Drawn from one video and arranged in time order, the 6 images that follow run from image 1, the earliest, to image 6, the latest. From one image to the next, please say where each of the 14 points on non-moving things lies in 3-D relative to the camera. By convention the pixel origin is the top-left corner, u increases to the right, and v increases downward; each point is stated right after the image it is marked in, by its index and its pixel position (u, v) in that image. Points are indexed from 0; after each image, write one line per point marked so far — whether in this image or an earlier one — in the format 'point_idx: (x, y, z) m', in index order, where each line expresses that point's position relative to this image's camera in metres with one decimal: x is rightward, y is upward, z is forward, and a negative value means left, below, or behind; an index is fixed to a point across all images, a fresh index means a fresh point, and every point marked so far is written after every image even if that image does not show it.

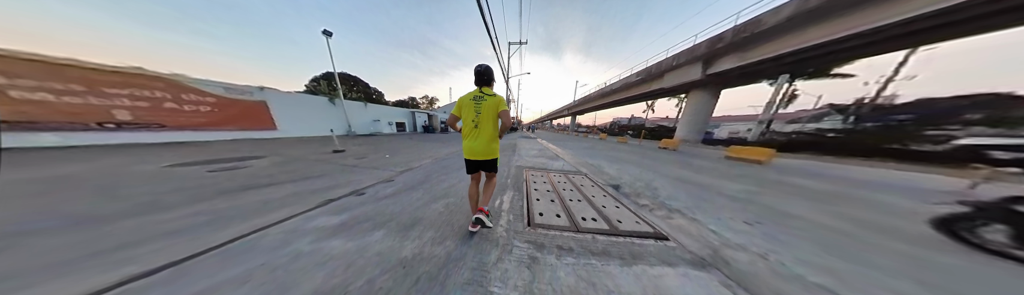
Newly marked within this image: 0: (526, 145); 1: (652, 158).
0: (+0.7, +0.1, +6.9) m
1: (+6.6, -0.5, +5.6) m
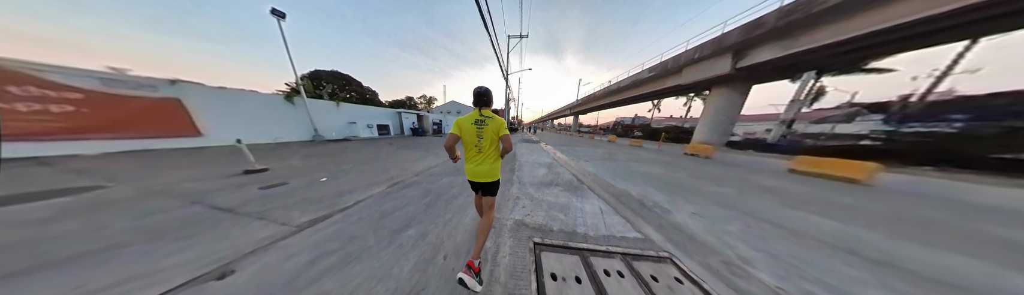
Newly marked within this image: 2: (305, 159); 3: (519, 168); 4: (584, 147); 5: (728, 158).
0: (+0.6, -0.4, +5.4) m
1: (+6.5, -1.0, +4.1) m
2: (-7.8, -0.4, +4.5) m
3: (+0.3, -0.6, +3.5) m
4: (+5.6, 0.0, +9.0) m
5: (+13.2, -0.7, +7.3) m
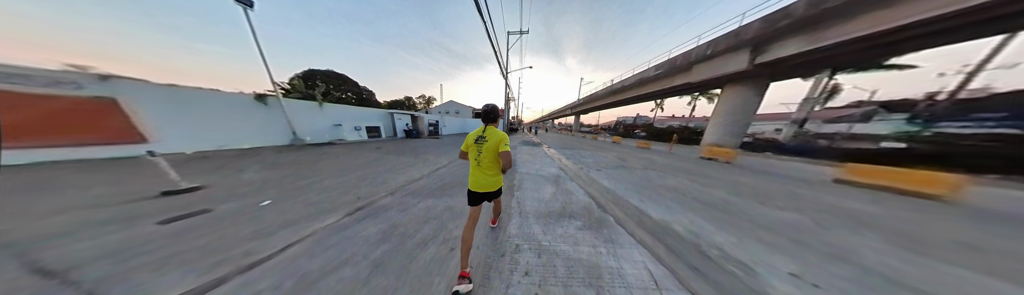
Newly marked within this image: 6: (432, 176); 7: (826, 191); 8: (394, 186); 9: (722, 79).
0: (+0.6, -0.6, +4.7) m
1: (+6.5, -1.2, +3.4) m
2: (-7.8, -0.7, +3.8) m
3: (+0.2, -0.9, +2.8) m
4: (+5.6, -0.2, +8.3) m
5: (+13.2, -0.9, +6.5) m
6: (-2.5, -0.9, +3.8) m
7: (+9.6, -1.3, +3.6) m
8: (-3.2, -1.0, +3.2) m
9: (+20.1, +6.5, +11.3) m
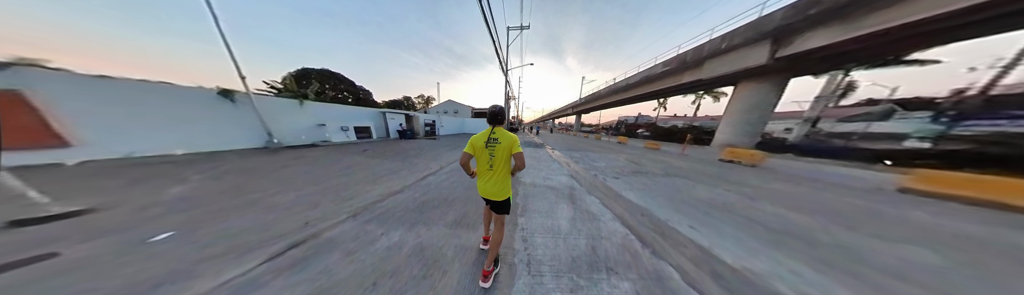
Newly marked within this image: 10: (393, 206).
0: (+0.6, -0.7, +4.0) m
1: (+6.5, -1.3, +2.7) m
2: (-7.8, -0.8, +3.1) m
3: (+0.3, -1.0, +2.1) m
4: (+5.6, -0.3, +7.6) m
5: (+13.2, -1.0, +5.8) m
6: (-2.5, -1.0, +3.1) m
7: (+9.6, -1.4, +2.9) m
8: (-3.1, -1.2, +2.5) m
9: (+20.1, +6.5, +10.6) m
10: (-2.4, -1.1, +2.3) m
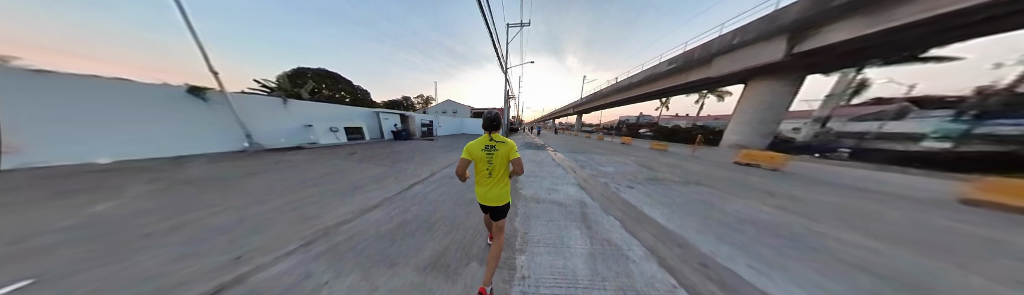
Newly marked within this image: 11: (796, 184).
0: (+0.6, -0.9, +3.5) m
1: (+6.5, -1.5, +2.2) m
2: (-7.8, -1.0, +2.7) m
3: (+0.2, -1.1, +1.6) m
4: (+5.6, -0.5, +7.1) m
5: (+13.2, -1.1, +5.3) m
6: (-2.5, -1.2, +2.7) m
7: (+9.6, -1.5, +2.4) m
8: (-3.2, -1.3, +2.0) m
9: (+20.1, +6.4, +10.1) m
10: (-2.4, -1.3, +1.9) m
11: (+10.0, -1.3, +4.2) m
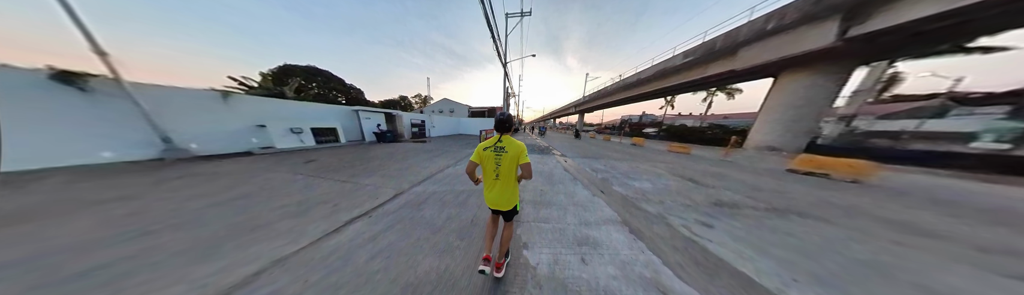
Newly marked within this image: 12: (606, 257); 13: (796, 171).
0: (+0.6, -1.1, +2.2) m
1: (+6.5, -1.6, +0.9) m
2: (-7.8, -1.2, +1.4) m
3: (+0.2, -1.4, +0.4) m
4: (+5.6, -0.7, +5.8) m
5: (+13.2, -1.3, +4.0) m
6: (-2.6, -1.4, +1.4) m
7: (+9.5, -1.7, +1.1) m
8: (-3.2, -1.5, +0.7) m
9: (+20.1, +6.2, +8.7) m
10: (-2.4, -1.5, +0.6) m
11: (+10.0, -1.5, +2.9) m
12: (+1.1, -1.2, +1.4) m
13: (+12.4, -1.0, +5.0) m
